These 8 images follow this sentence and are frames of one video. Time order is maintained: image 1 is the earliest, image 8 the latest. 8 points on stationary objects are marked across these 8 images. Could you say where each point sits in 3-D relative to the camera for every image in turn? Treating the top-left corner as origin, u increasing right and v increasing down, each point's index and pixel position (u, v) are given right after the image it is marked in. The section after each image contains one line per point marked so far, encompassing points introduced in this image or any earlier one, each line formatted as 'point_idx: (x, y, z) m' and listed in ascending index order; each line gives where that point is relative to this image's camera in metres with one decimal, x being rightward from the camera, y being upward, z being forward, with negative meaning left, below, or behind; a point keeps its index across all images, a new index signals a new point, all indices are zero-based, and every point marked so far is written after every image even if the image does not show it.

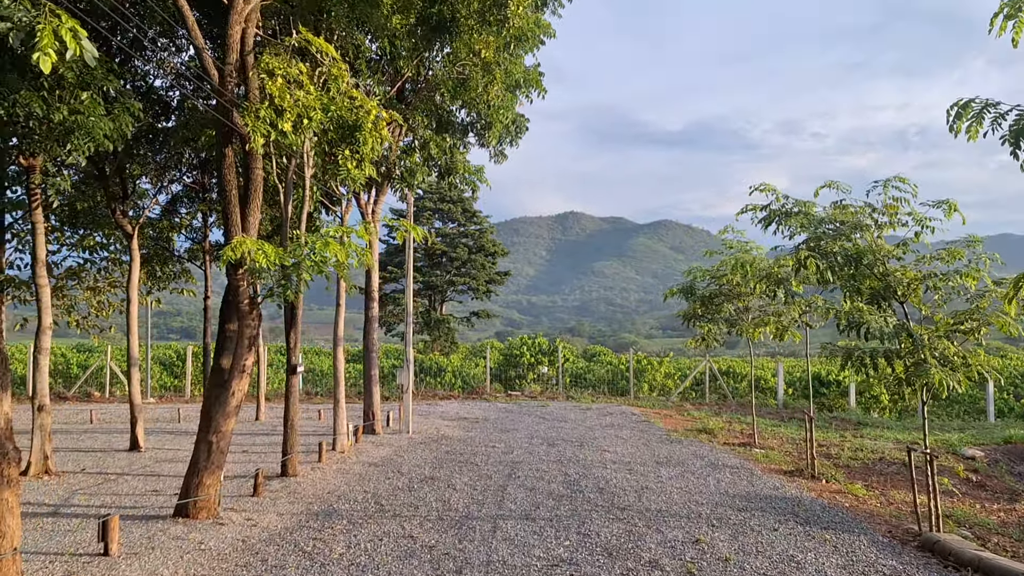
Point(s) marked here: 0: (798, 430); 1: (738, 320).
0: (+6.2, -3.1, +14.0) m
1: (+3.8, -0.6, +10.9) m
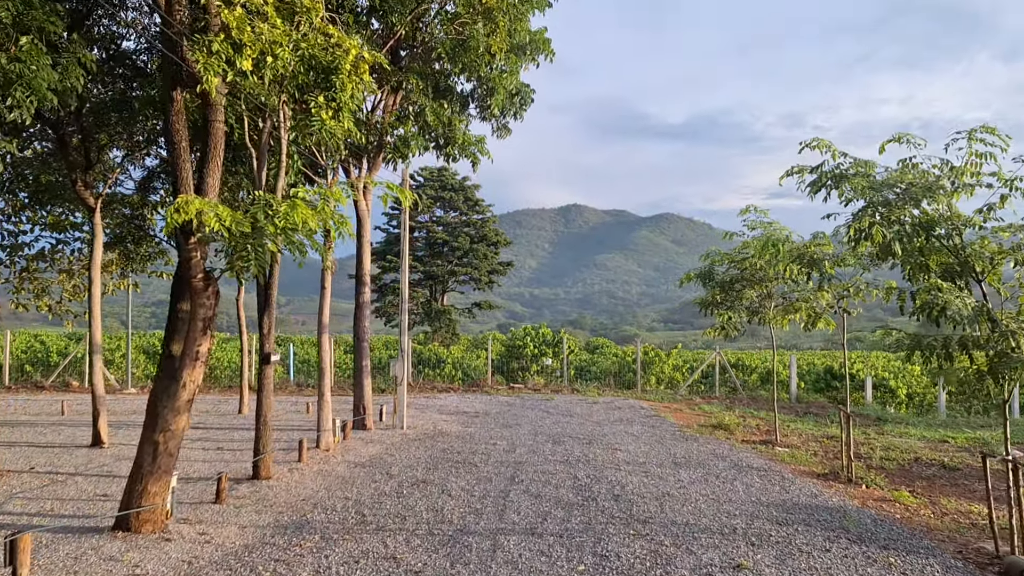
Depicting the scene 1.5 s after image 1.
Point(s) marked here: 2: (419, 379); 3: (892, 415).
0: (+6.3, -2.8, +13.1) m
1: (+3.9, -0.3, +9.9) m
2: (-2.8, -2.8, +19.5) m
3: (+9.5, -3.2, +16.0) m
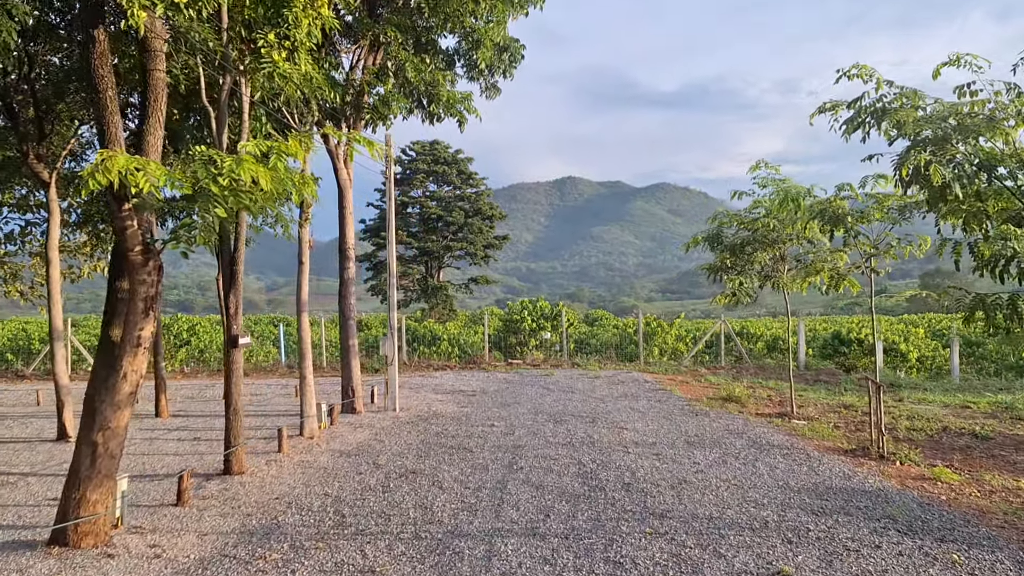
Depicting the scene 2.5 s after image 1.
0: (+6.2, -2.1, +12.4) m
1: (+3.8, +0.2, +9.2) m
2: (-2.9, -2.0, +18.8) m
3: (+9.5, -2.2, +15.4) m
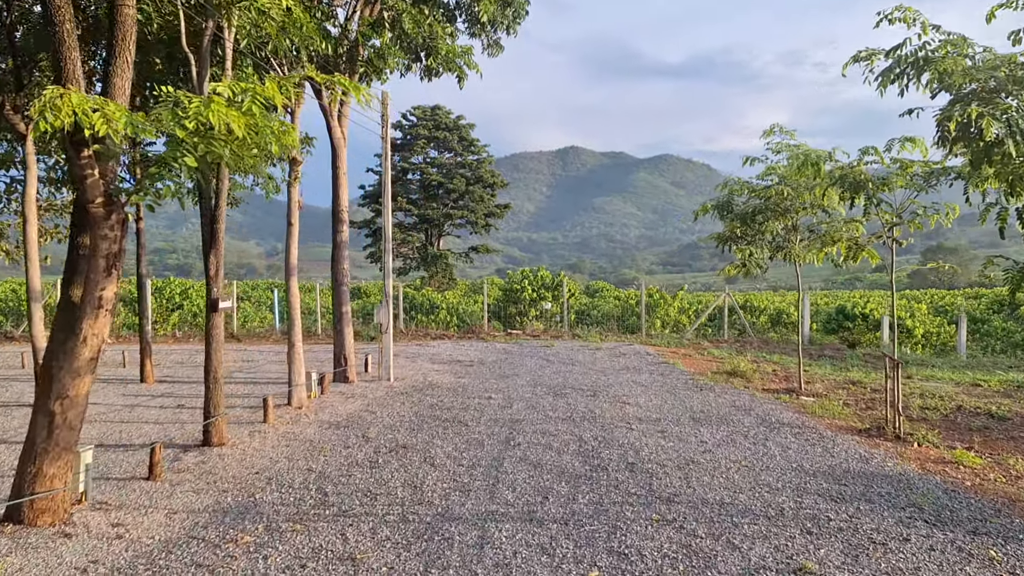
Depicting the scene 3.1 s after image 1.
0: (+6.2, -1.6, +12.1) m
1: (+3.8, +0.6, +8.8) m
2: (-2.9, -1.1, +18.5) m
3: (+9.5, -1.6, +15.1) m
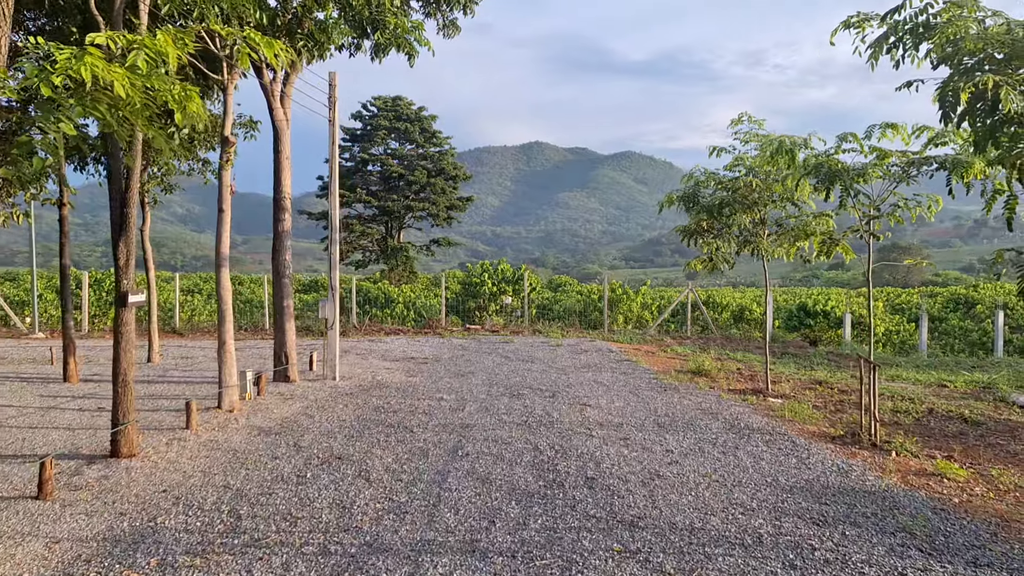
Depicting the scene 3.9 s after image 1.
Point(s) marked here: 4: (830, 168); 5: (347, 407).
0: (+5.4, -1.5, +11.9) m
1: (+3.2, +0.7, +8.4) m
2: (-4.0, -0.9, +17.7) m
3: (+8.5, -1.6, +15.0) m
4: (+3.0, +1.1, +5.9) m
5: (-2.0, -1.4, +7.7) m
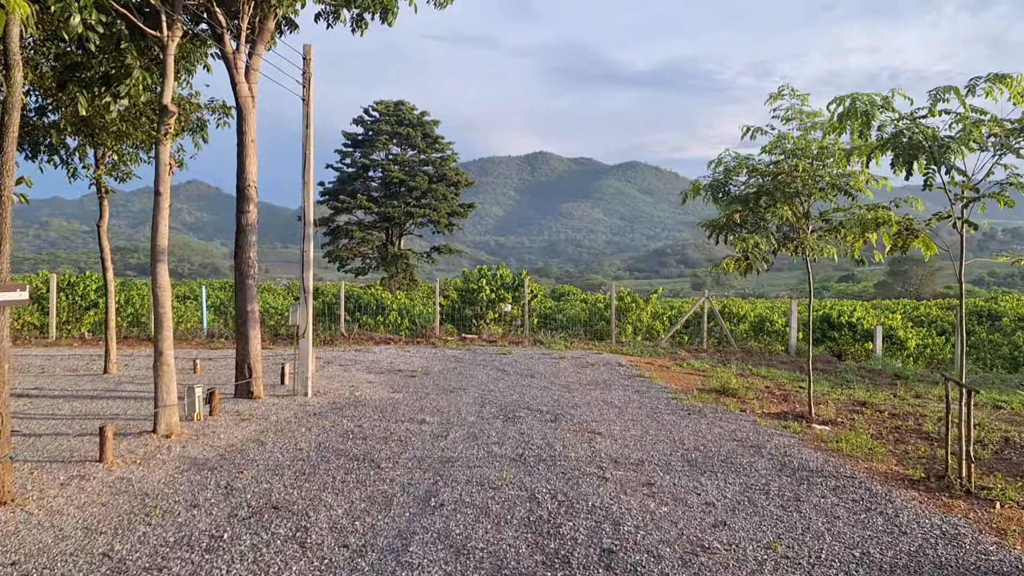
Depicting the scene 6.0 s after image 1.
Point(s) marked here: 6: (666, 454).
0: (+5.4, -1.7, +10.5) m
1: (+3.2, +0.6, +7.1) m
2: (-4.0, -1.0, +16.5) m
3: (+8.5, -1.8, +13.6) m
4: (+2.9, +1.1, +4.7) m
5: (-2.0, -1.5, +6.4) m
6: (+1.3, -1.4, +5.4) m
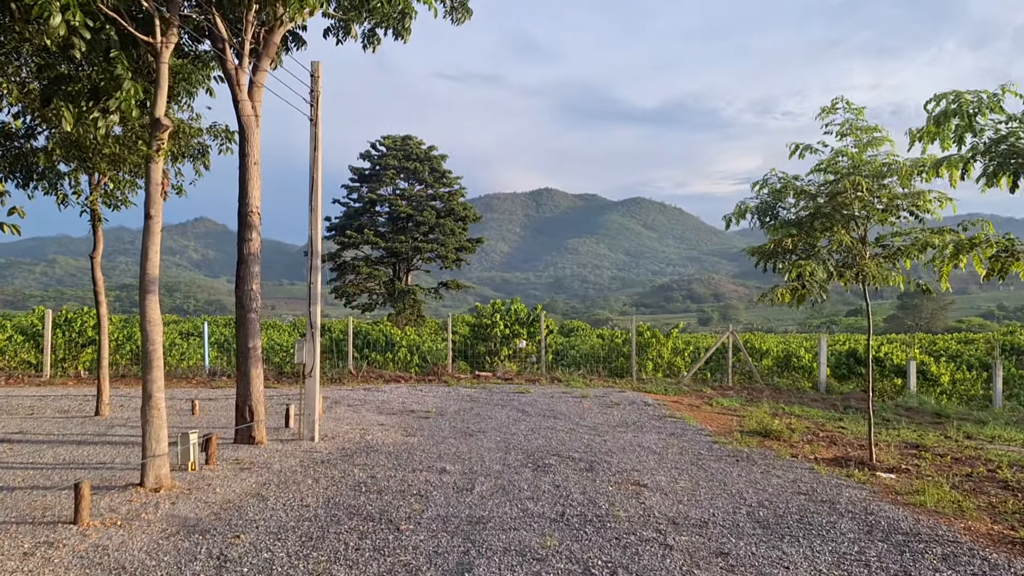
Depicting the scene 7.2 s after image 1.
0: (+5.7, -2.2, +9.8) m
1: (+3.5, +0.3, +6.5) m
2: (-3.6, -1.9, +15.8) m
3: (+8.8, -2.4, +12.8) m
4: (+3.2, +0.9, +4.0) m
5: (-1.7, -1.8, +5.7) m
6: (+1.6, -1.6, +4.7) m
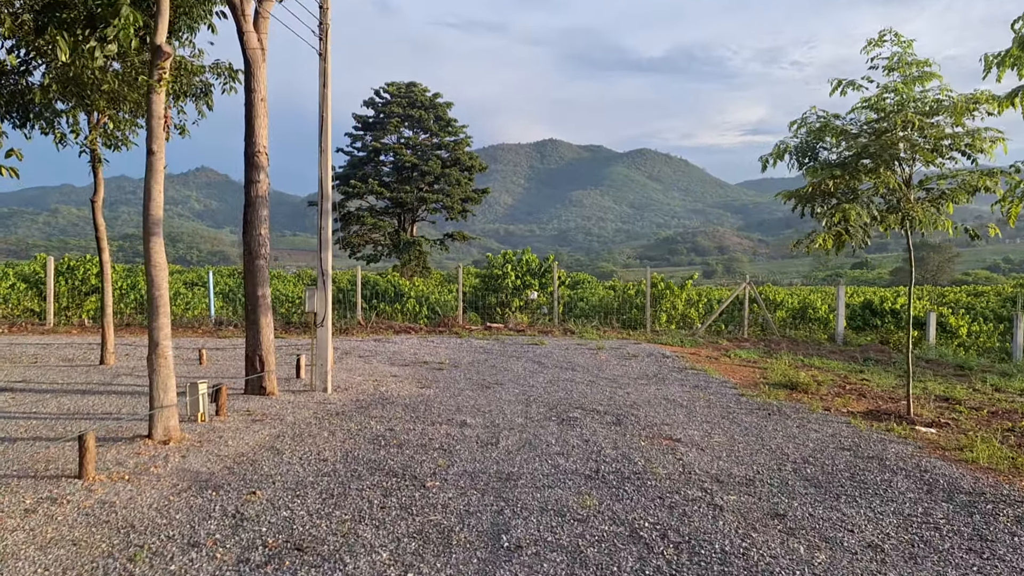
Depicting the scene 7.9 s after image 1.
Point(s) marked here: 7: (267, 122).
0: (+5.9, -1.4, +9.5) m
1: (+3.7, +0.8, +6.0) m
2: (-3.4, -0.7, +15.5) m
3: (+9.1, -1.5, +12.6) m
4: (+3.4, +1.2, +3.6) m
5: (-1.5, -1.3, +5.5) m
6: (+1.8, -1.2, +4.4) m
7: (-2.7, +1.8, +7.1) m
